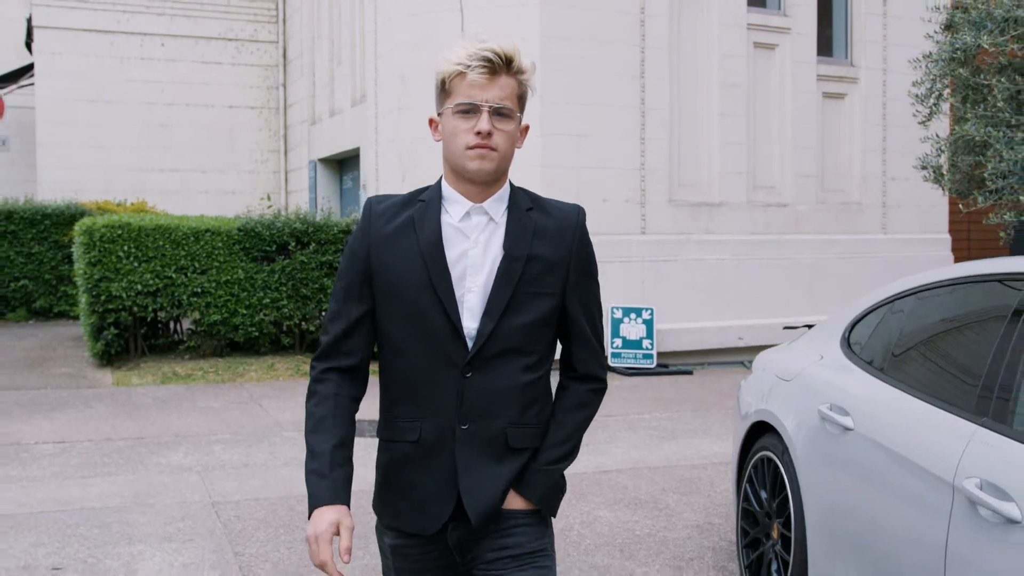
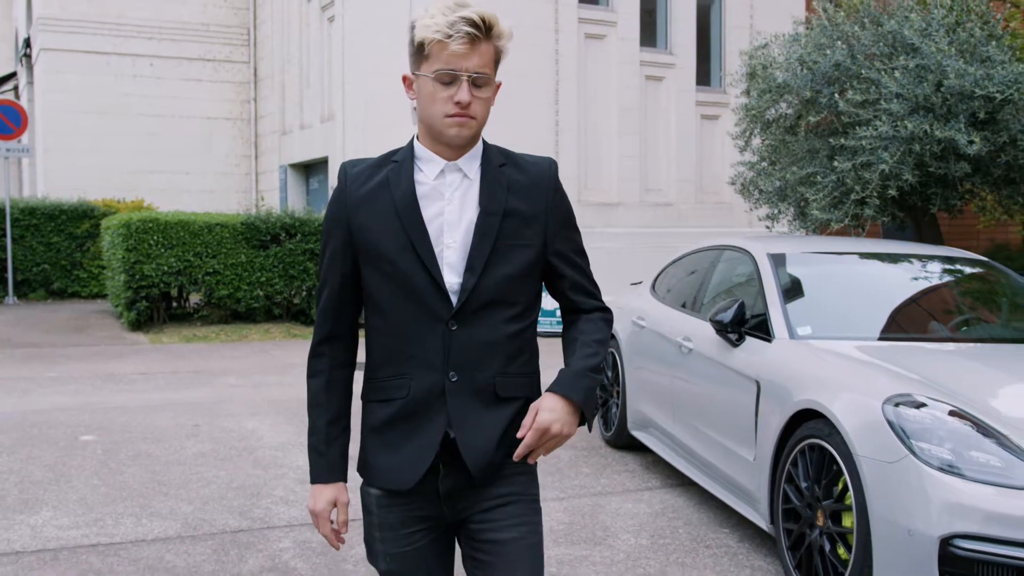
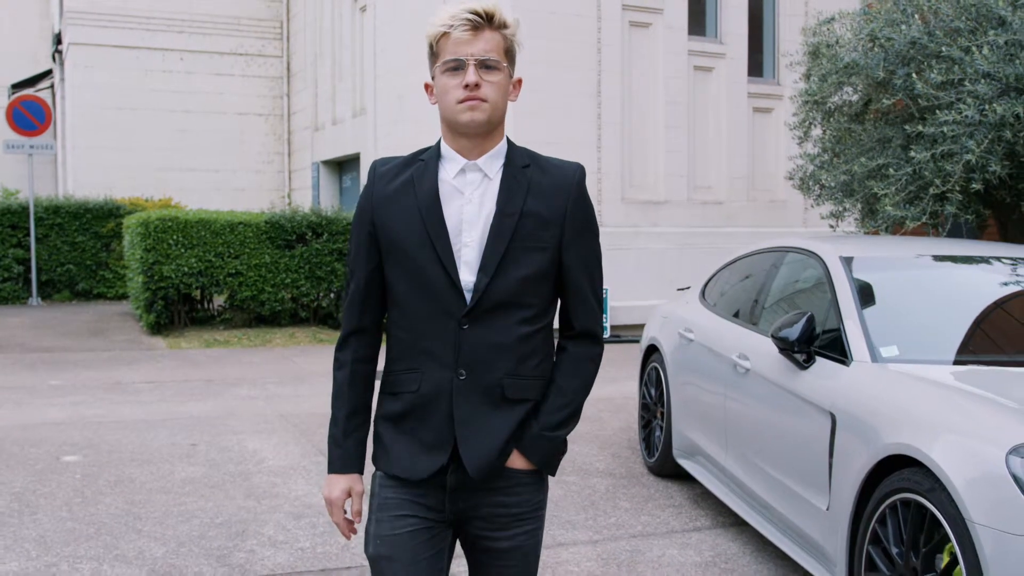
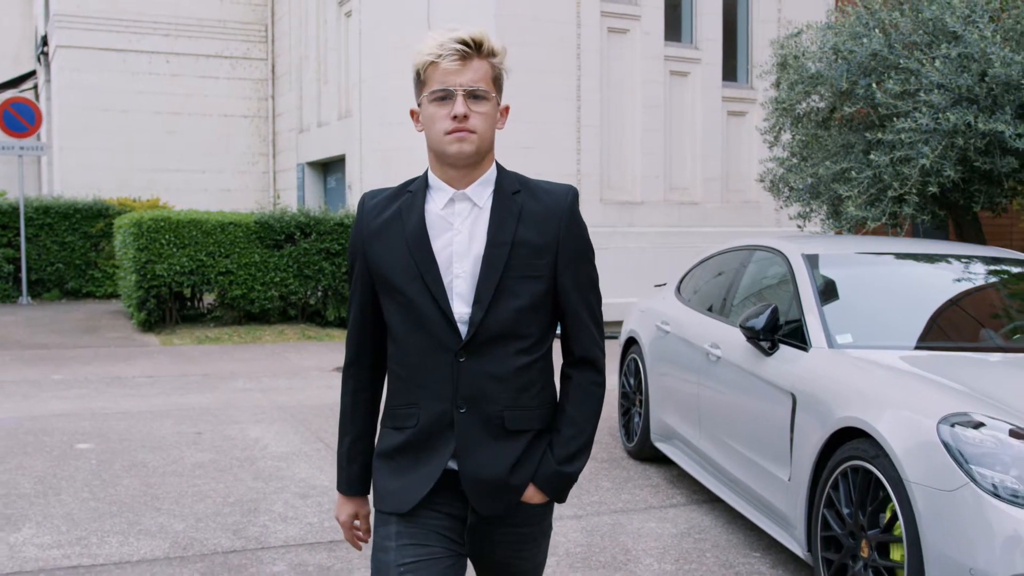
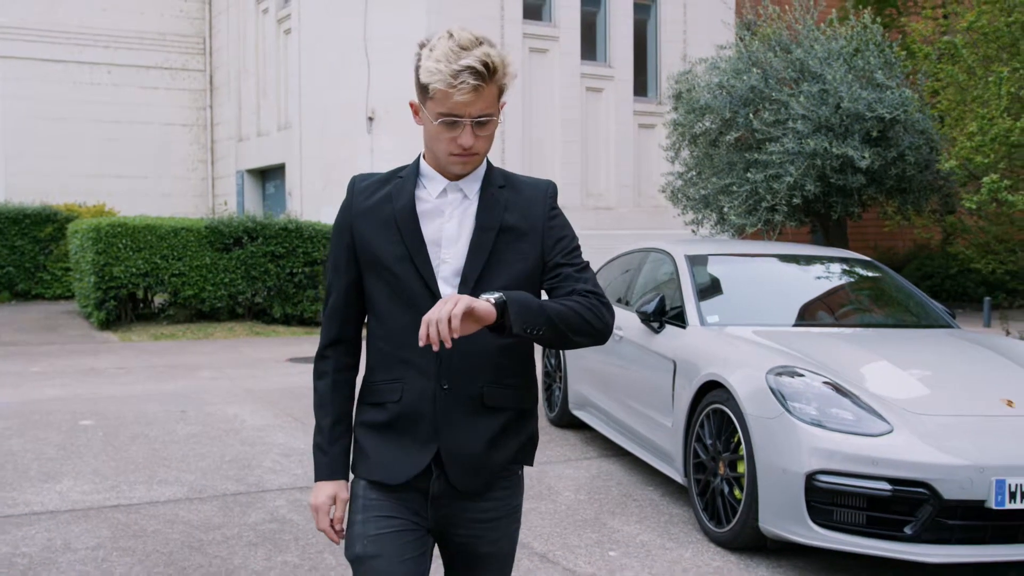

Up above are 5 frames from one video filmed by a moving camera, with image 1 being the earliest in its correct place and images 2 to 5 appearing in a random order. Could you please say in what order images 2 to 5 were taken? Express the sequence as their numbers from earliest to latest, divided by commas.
3, 4, 2, 5
